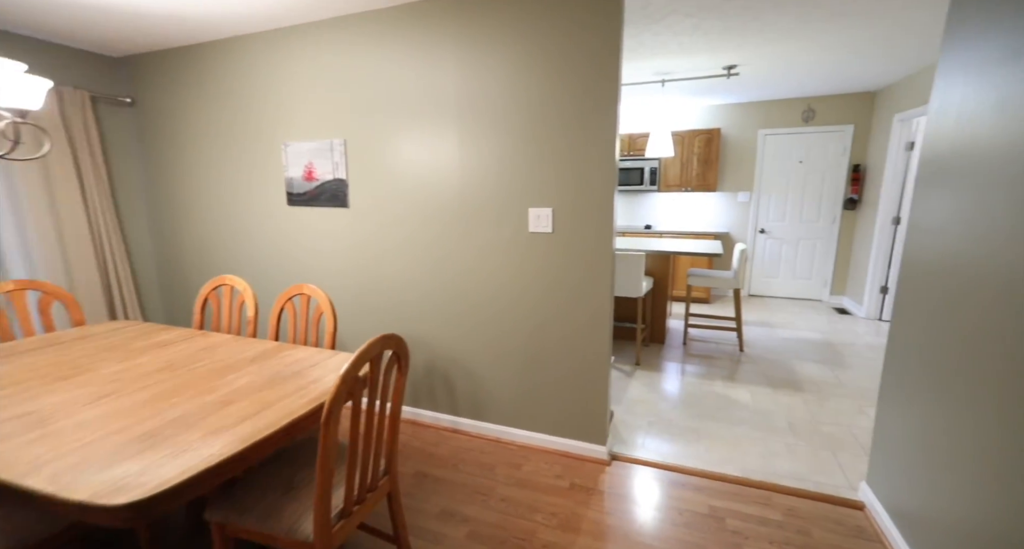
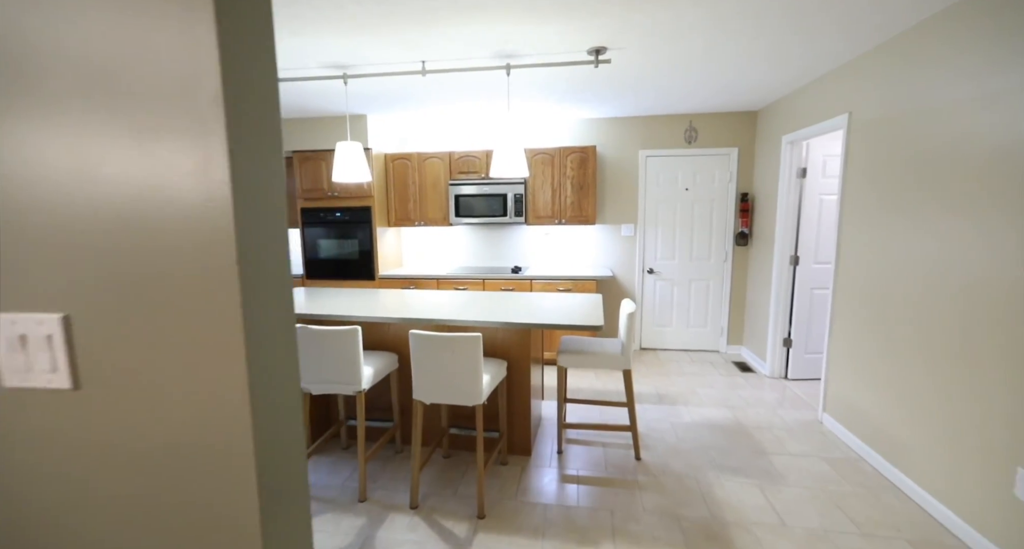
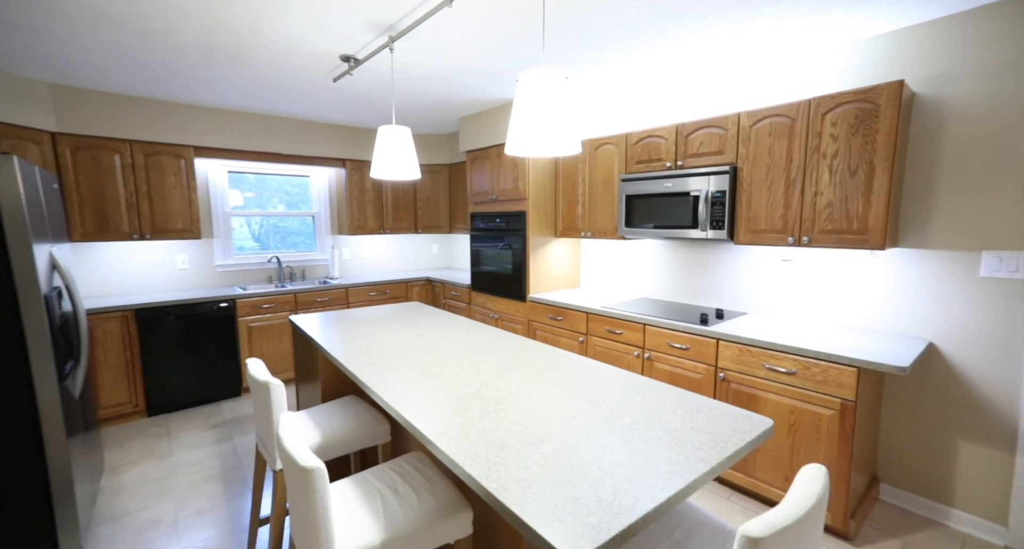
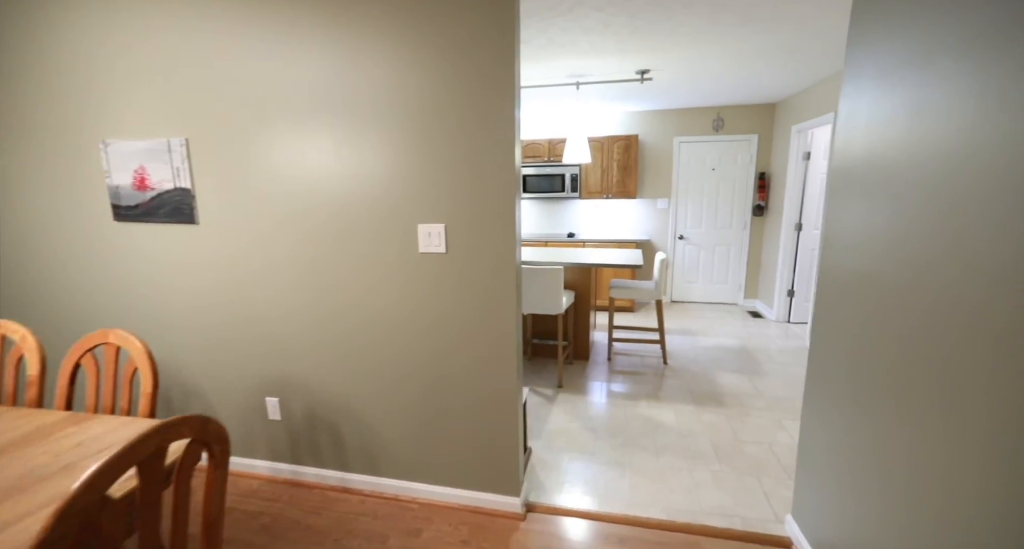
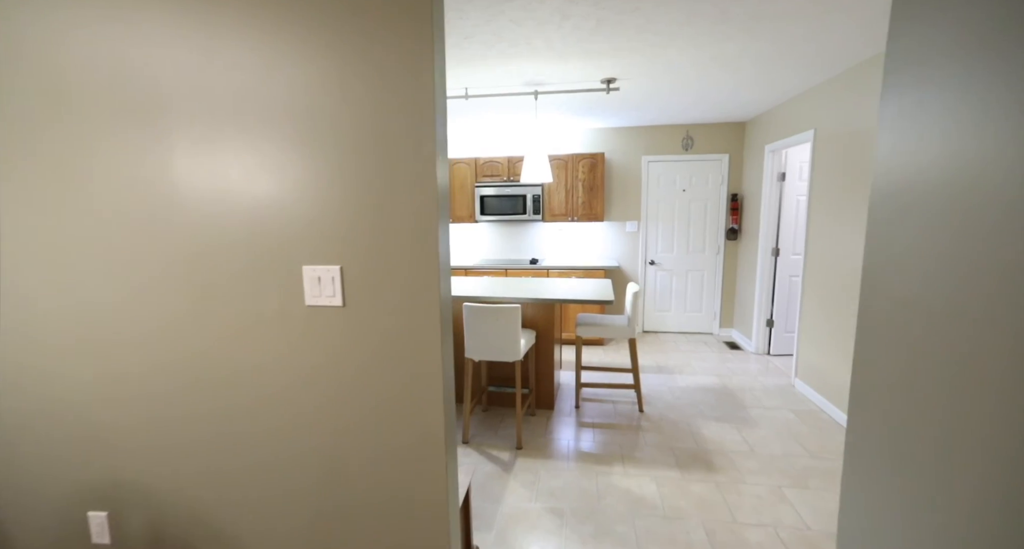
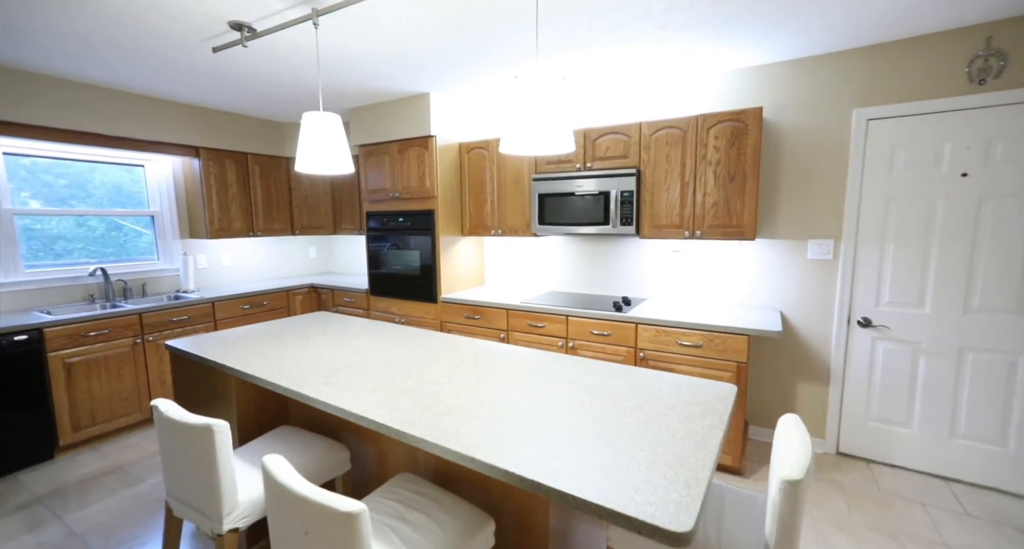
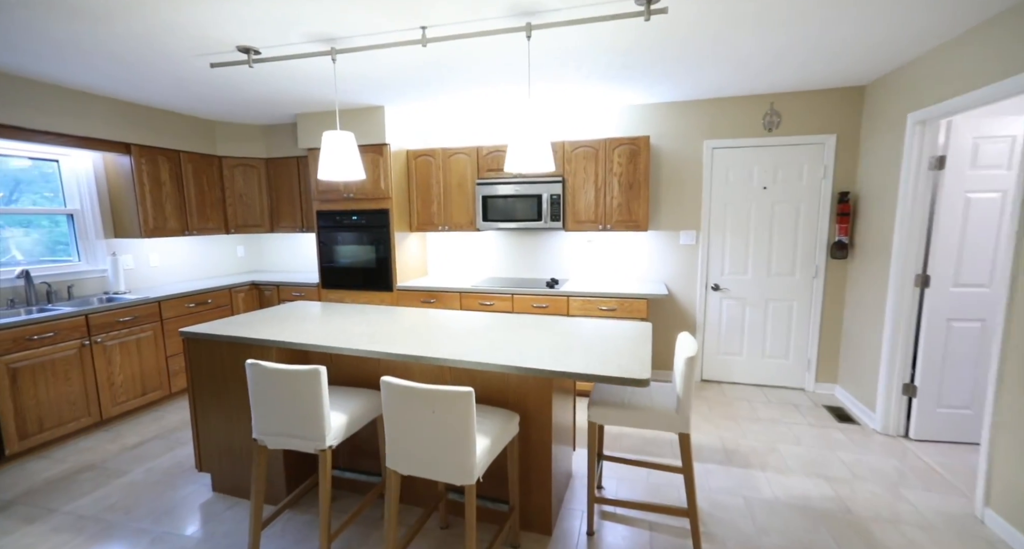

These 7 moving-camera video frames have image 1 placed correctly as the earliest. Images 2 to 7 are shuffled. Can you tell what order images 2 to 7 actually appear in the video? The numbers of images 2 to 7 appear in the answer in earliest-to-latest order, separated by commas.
4, 5, 2, 7, 6, 3
